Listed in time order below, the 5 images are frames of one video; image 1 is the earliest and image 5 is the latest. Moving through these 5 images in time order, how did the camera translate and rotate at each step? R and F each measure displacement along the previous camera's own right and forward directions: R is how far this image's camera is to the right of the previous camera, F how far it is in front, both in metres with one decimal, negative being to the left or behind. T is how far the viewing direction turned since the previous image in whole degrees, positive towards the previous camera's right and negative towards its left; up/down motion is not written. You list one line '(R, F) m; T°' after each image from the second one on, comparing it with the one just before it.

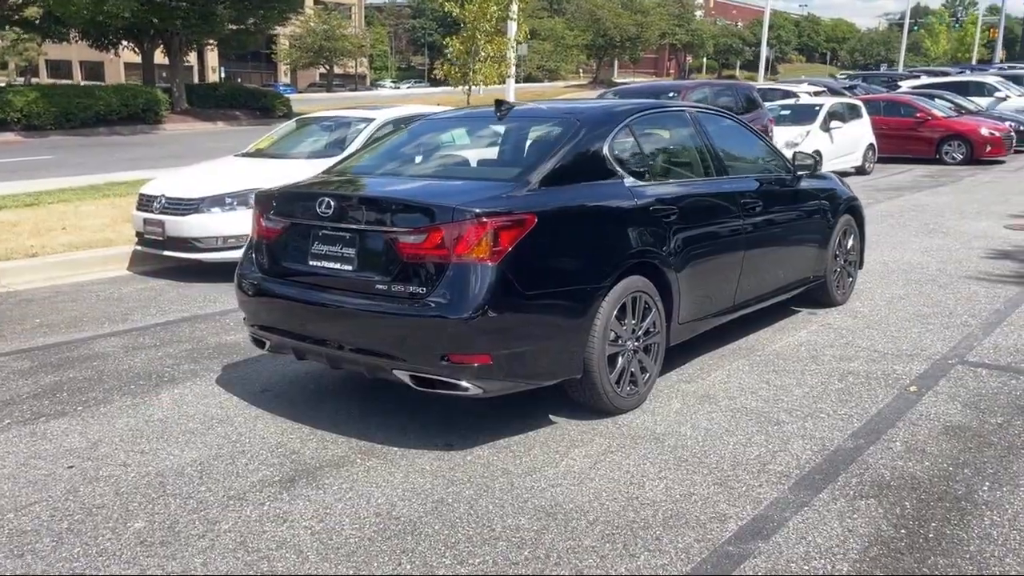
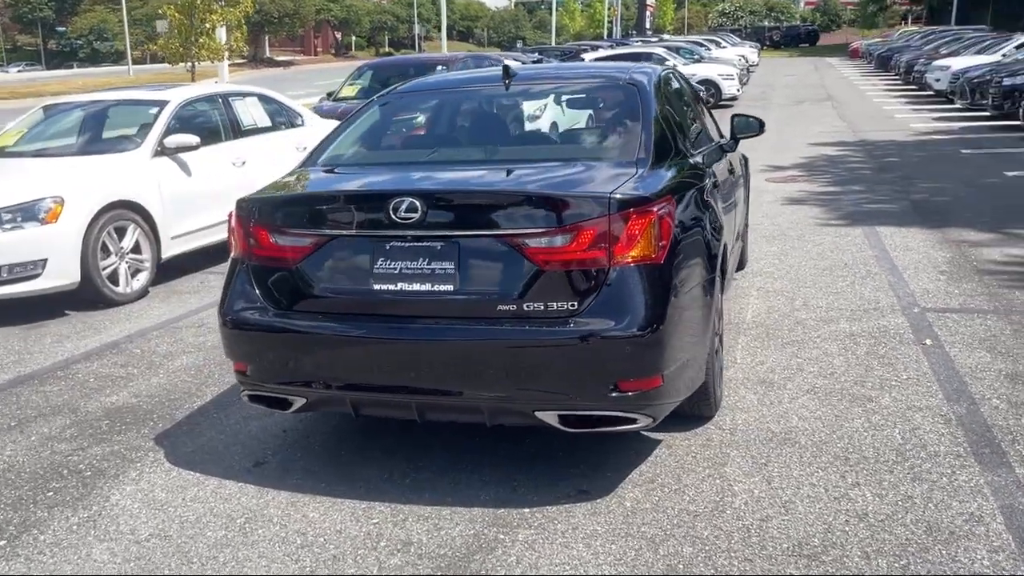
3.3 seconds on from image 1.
(-2.0, +1.4) m; +22°
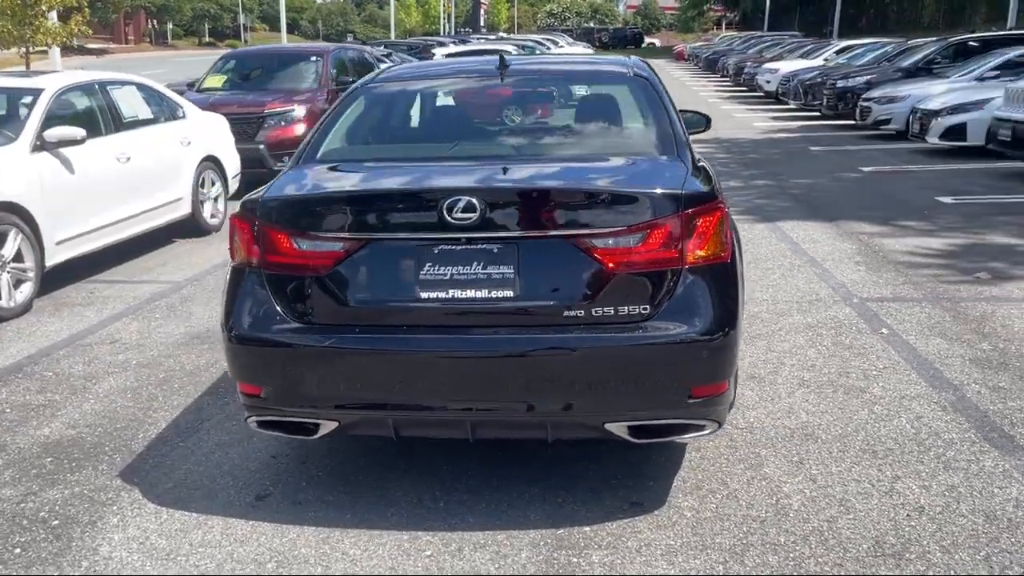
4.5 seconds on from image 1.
(-0.9, +0.4) m; +11°
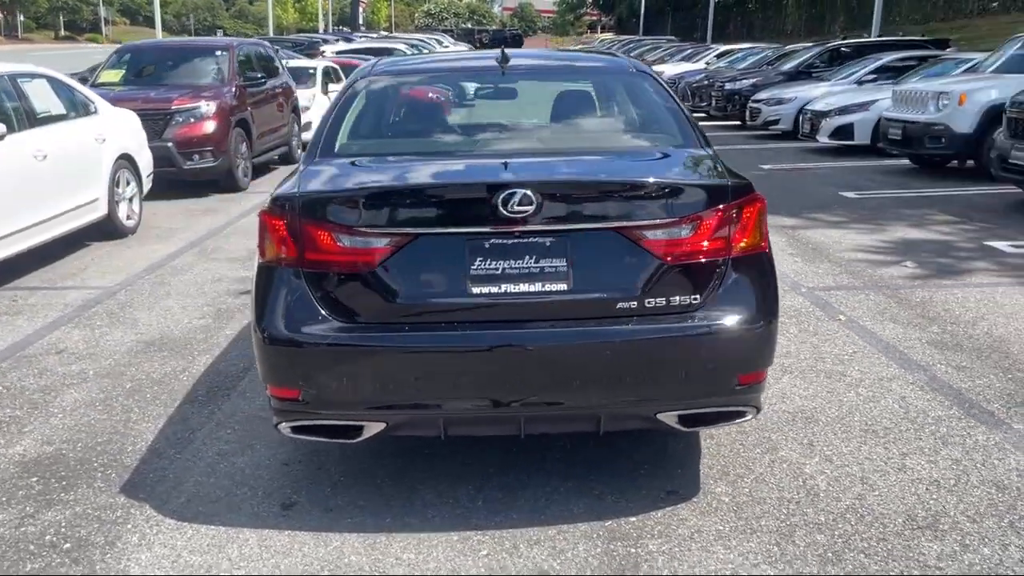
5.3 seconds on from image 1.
(-0.7, +0.1) m; +8°
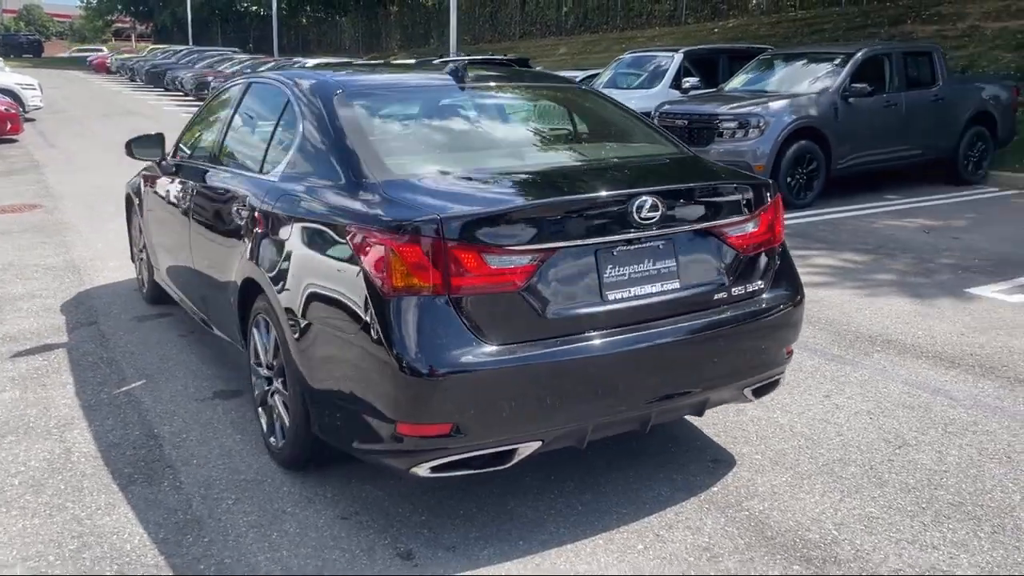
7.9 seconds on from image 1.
(-2.2, +0.5) m; +28°
